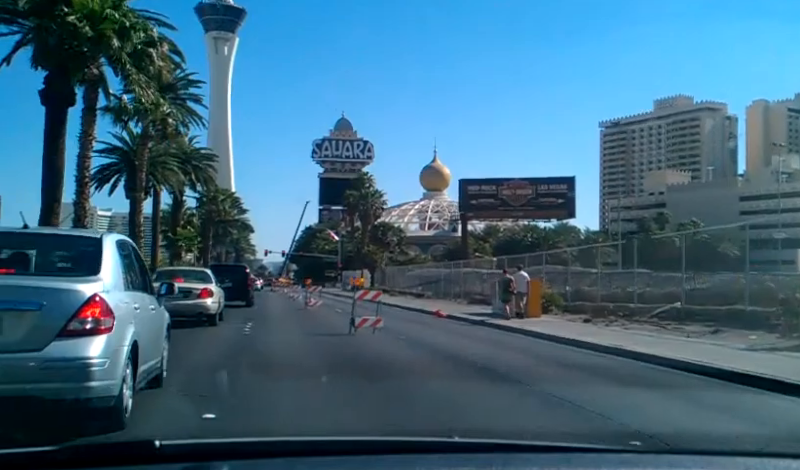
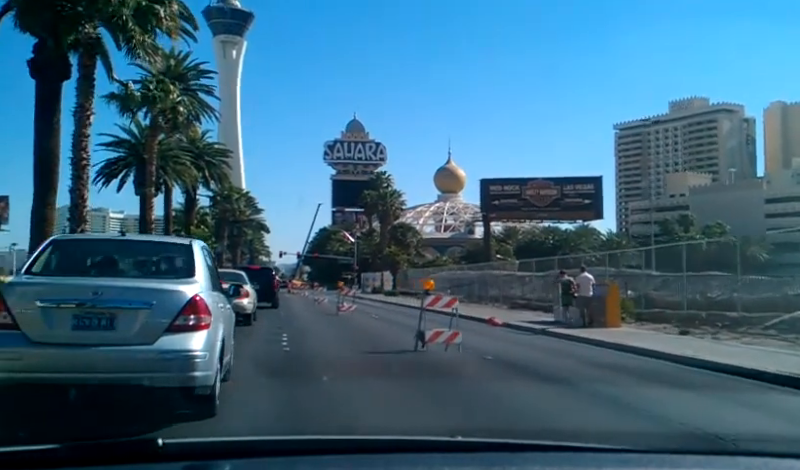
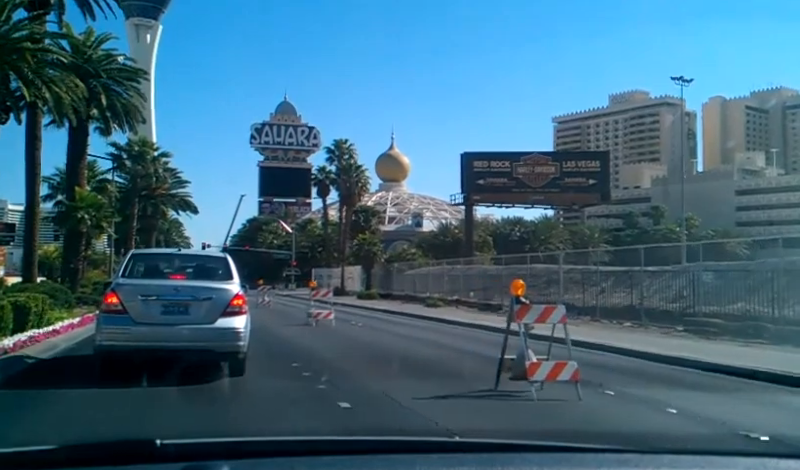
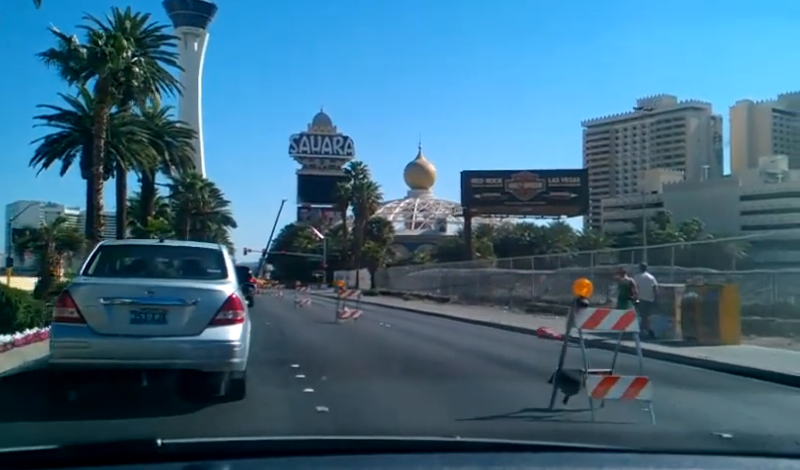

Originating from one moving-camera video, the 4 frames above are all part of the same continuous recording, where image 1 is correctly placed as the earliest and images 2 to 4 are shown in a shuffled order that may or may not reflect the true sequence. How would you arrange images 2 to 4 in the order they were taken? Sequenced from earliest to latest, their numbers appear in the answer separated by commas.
2, 4, 3
